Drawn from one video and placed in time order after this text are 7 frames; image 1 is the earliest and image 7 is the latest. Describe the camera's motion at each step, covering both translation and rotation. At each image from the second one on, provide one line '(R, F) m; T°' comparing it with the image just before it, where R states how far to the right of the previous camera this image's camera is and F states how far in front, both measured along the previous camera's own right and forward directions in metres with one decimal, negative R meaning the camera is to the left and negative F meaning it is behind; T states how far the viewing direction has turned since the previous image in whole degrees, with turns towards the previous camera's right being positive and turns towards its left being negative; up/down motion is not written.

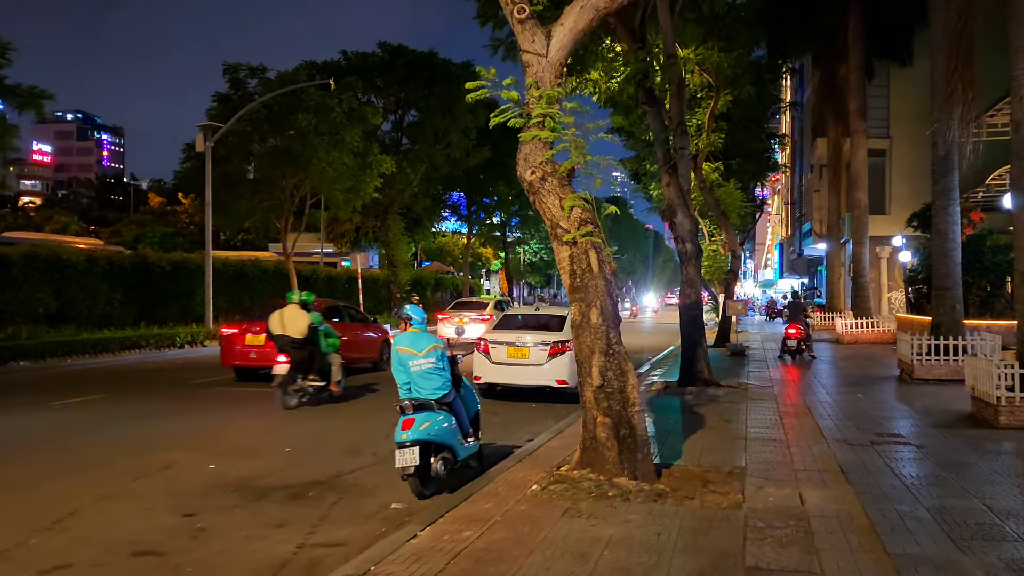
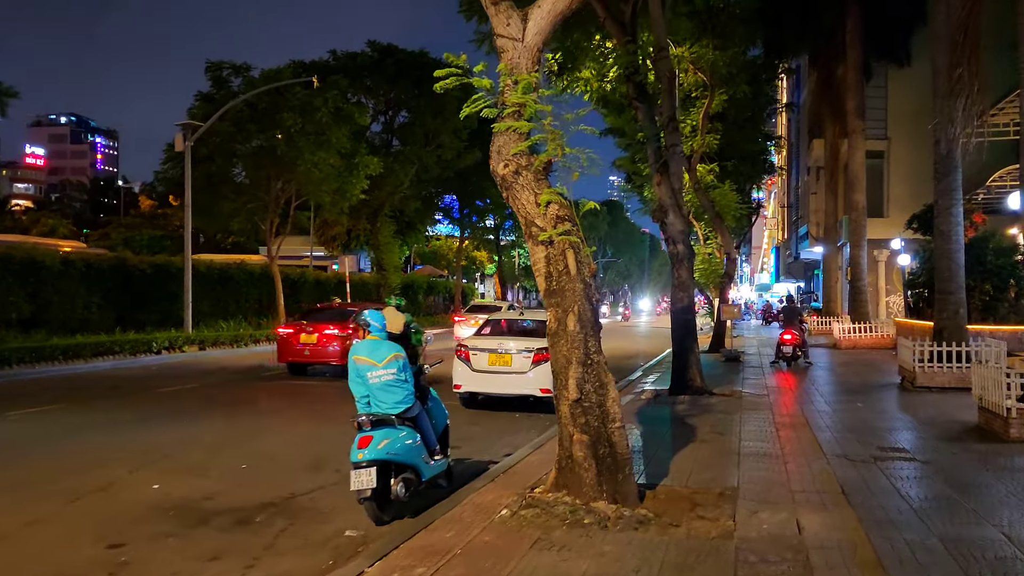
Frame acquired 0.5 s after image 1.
(+0.2, +0.7) m; 0°
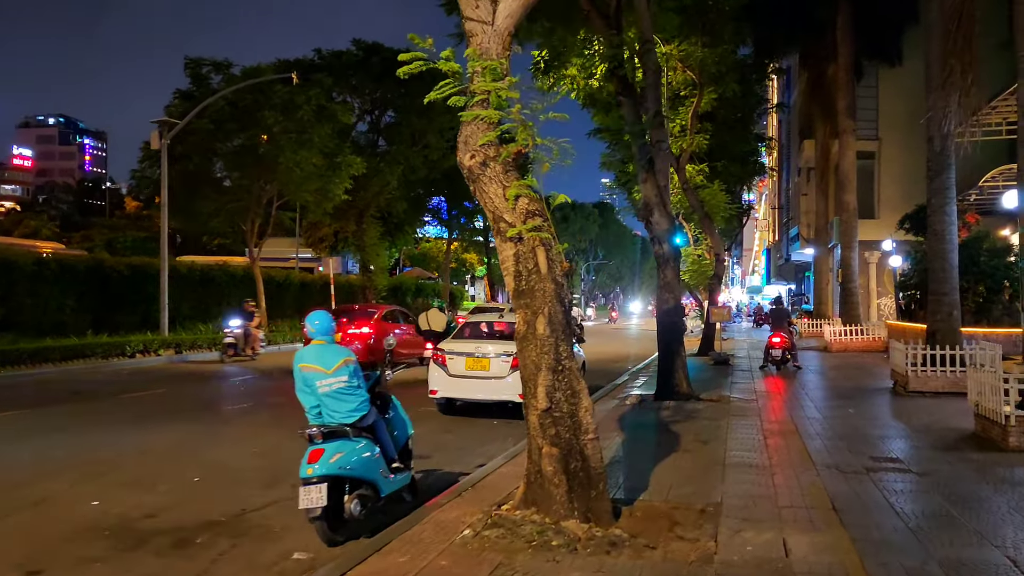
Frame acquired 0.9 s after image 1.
(+0.2, +0.5) m; +1°
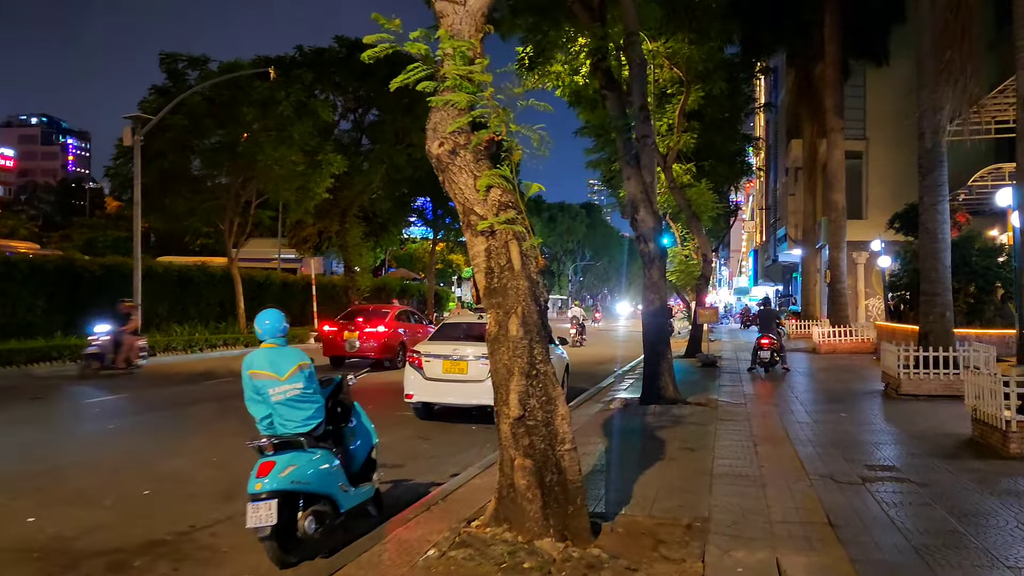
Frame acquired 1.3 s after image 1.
(+0.1, +0.5) m; +1°
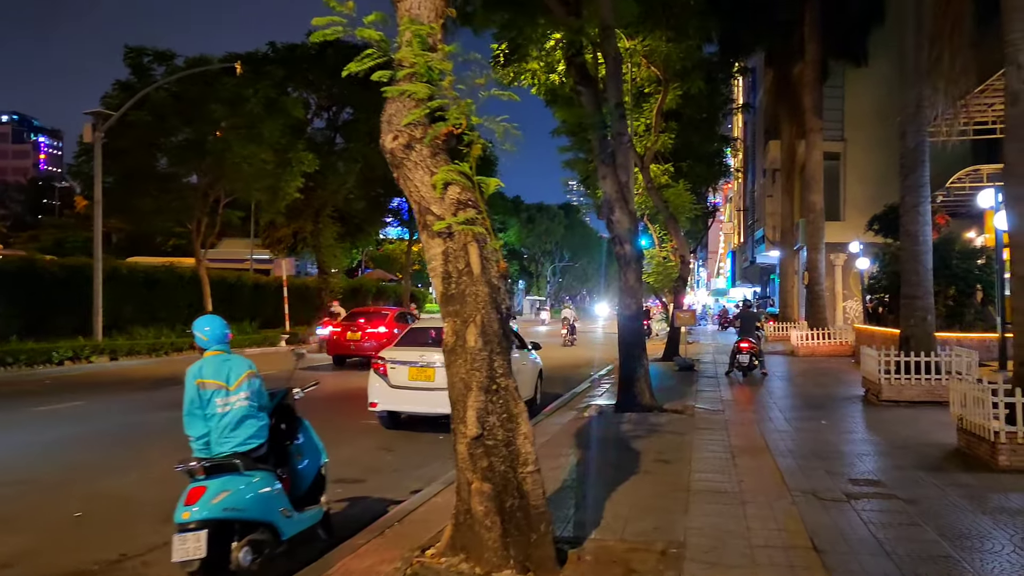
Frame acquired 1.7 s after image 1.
(+0.1, +0.5) m; +1°
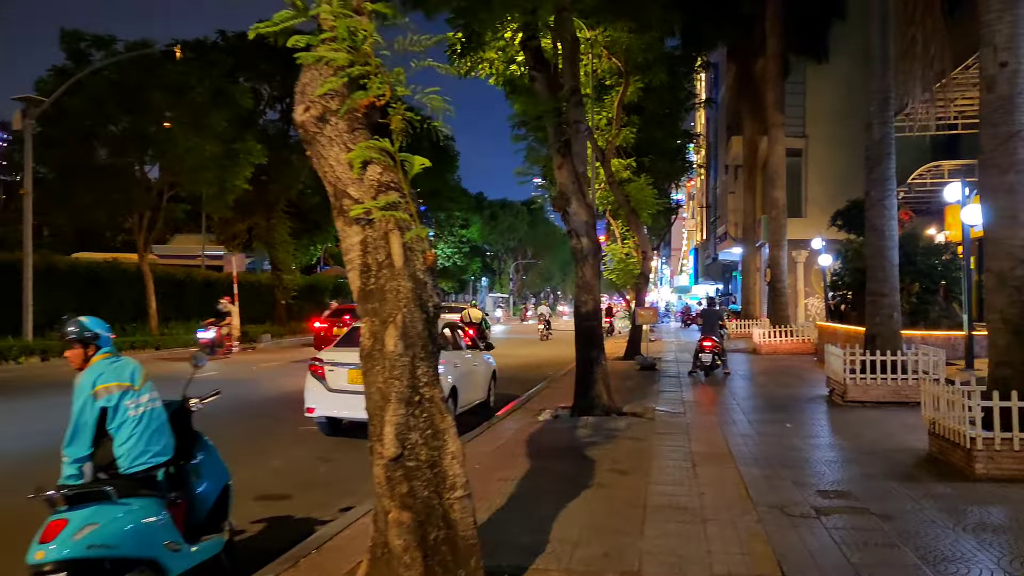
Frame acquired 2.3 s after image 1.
(+0.2, +0.7) m; +2°
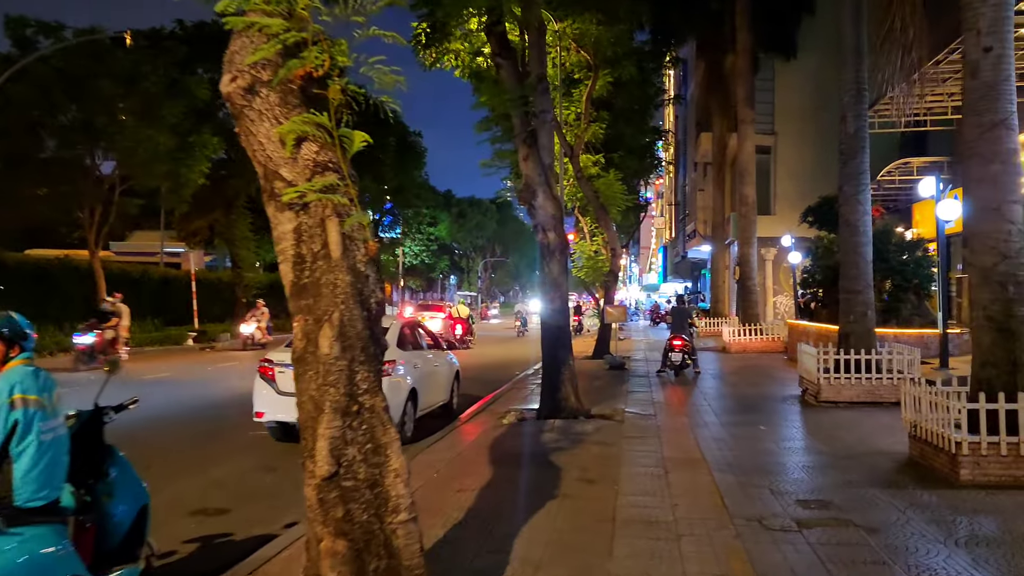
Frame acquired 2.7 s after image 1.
(+0.1, +0.5) m; +2°
